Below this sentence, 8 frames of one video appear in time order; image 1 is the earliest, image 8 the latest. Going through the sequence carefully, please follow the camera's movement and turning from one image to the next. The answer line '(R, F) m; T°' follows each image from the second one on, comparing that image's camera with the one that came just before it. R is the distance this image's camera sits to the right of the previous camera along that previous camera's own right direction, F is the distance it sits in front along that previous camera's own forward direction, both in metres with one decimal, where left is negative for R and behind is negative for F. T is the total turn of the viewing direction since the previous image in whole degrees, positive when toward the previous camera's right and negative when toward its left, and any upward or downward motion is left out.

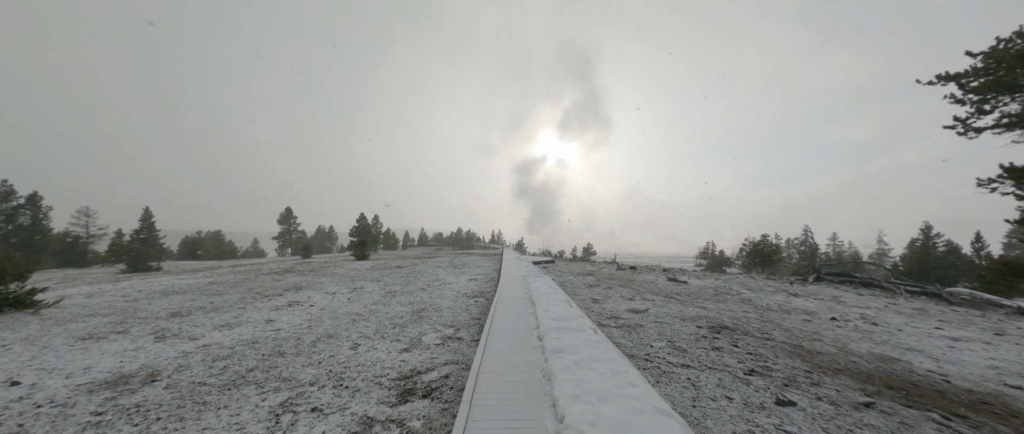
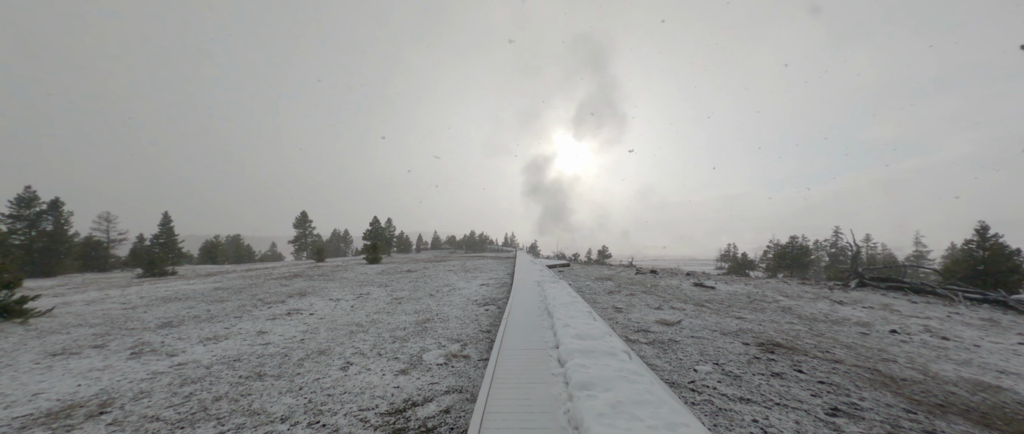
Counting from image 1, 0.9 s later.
(0.0, +0.9) m; -2°
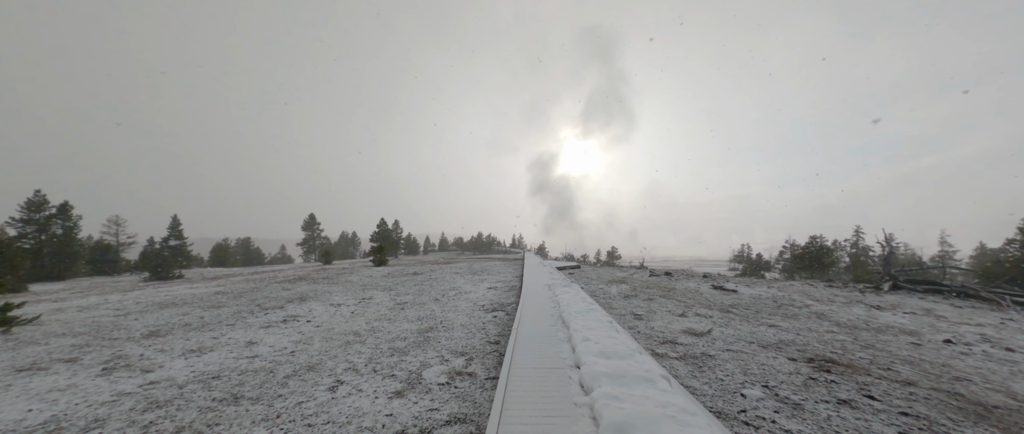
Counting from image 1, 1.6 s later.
(-0.1, +0.7) m; -1°
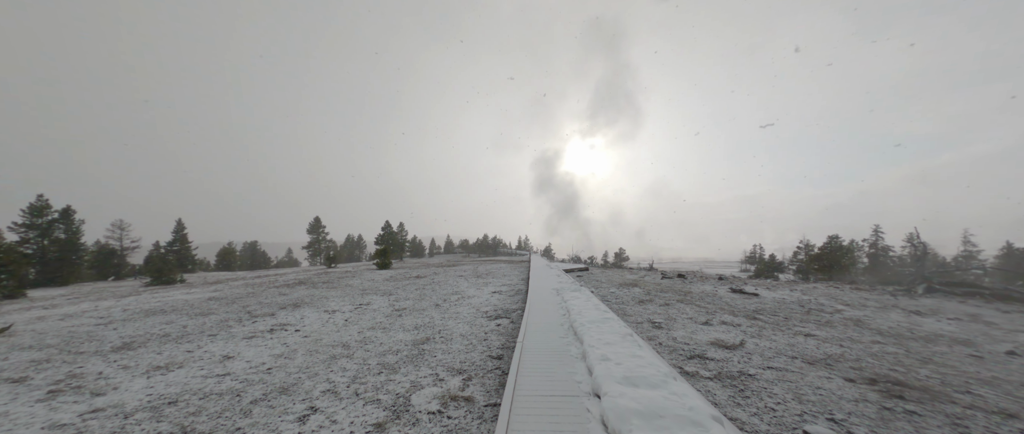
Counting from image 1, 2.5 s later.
(0.0, +0.8) m; -1°
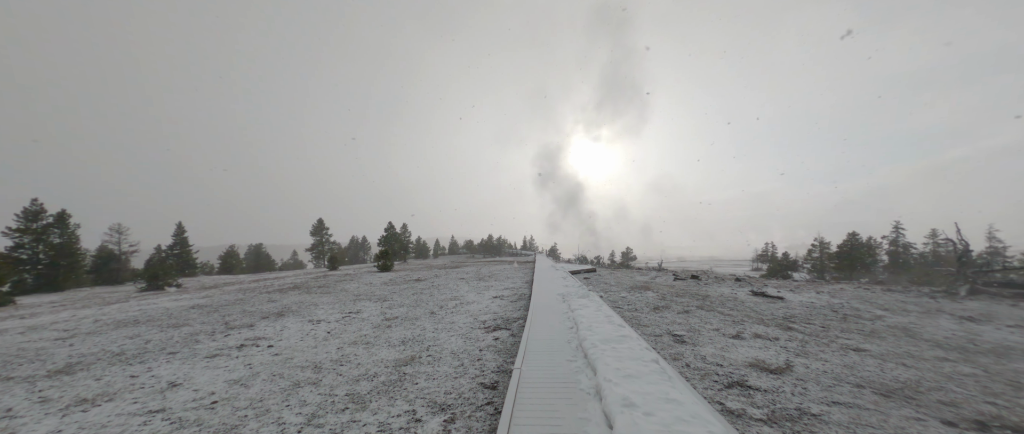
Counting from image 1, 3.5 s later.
(+0.2, +1.0) m; -1°
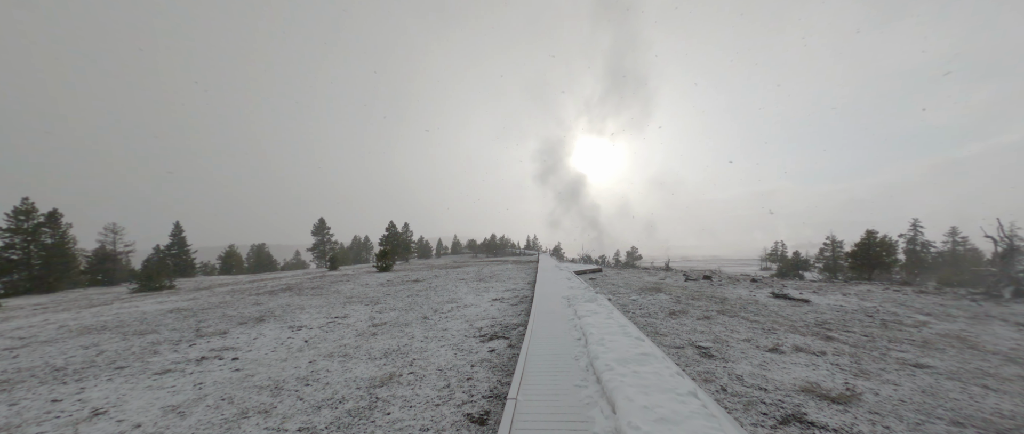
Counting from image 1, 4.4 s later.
(+0.1, +1.0) m; -1°
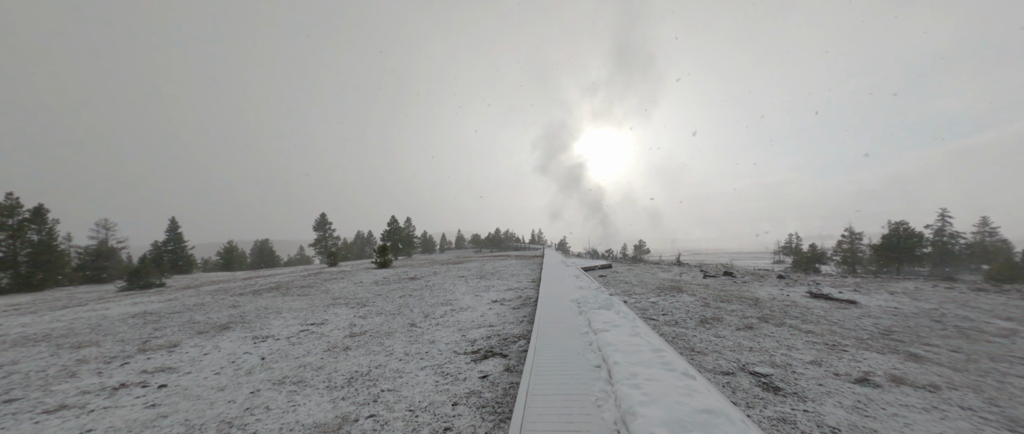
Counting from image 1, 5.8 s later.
(+0.1, +1.5) m; -1°
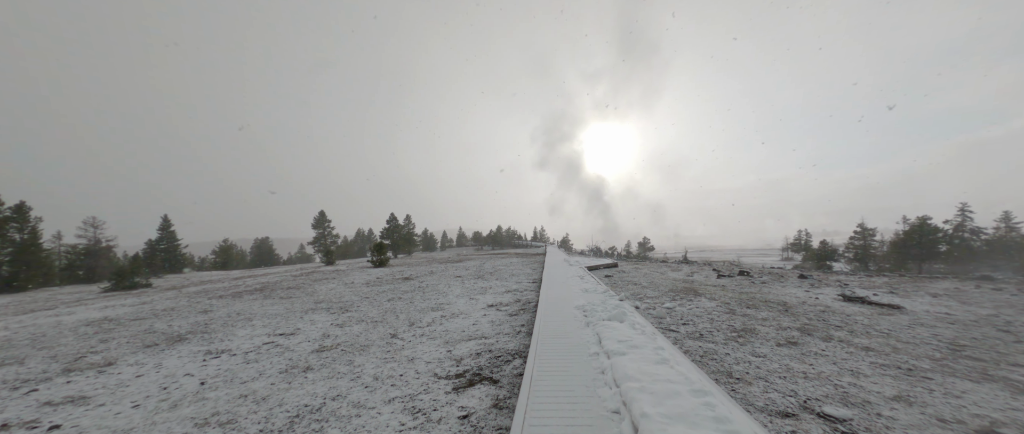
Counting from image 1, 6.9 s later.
(+0.2, +1.2) m; 0°
